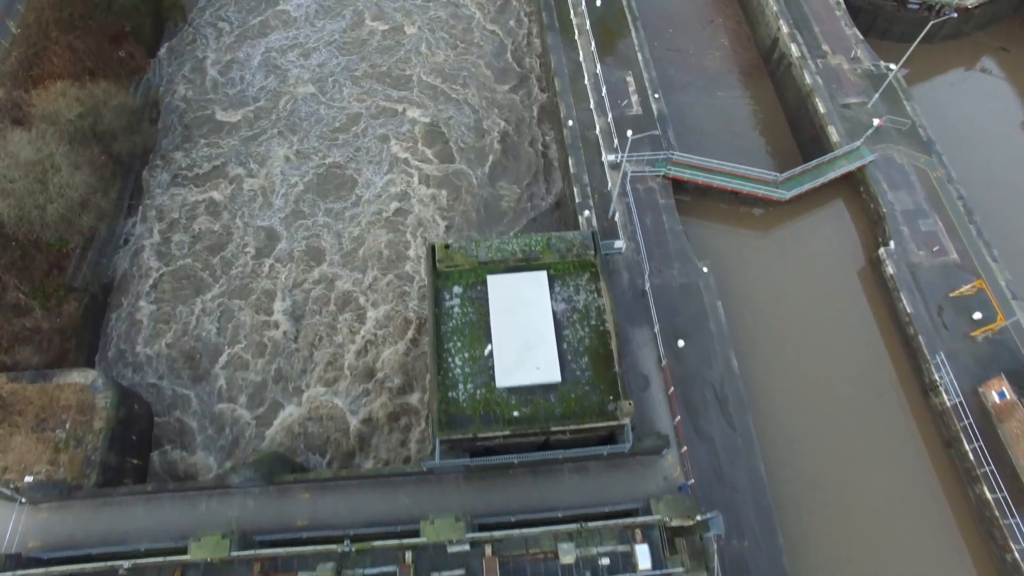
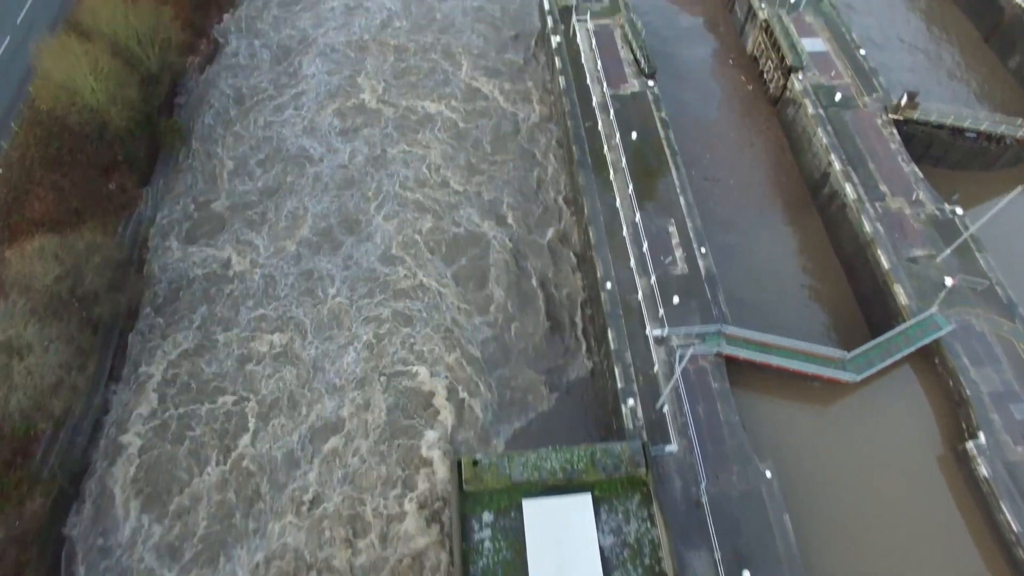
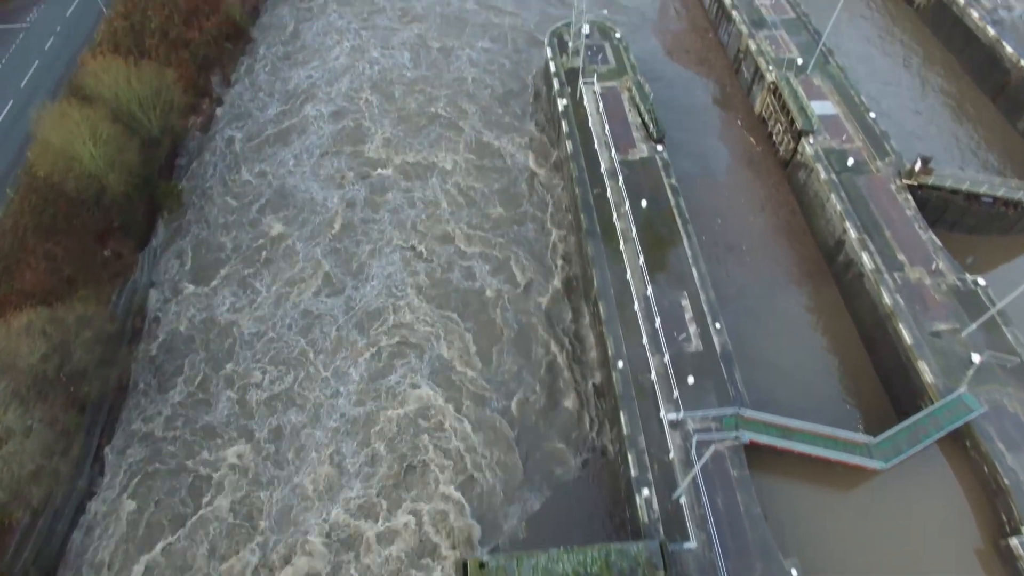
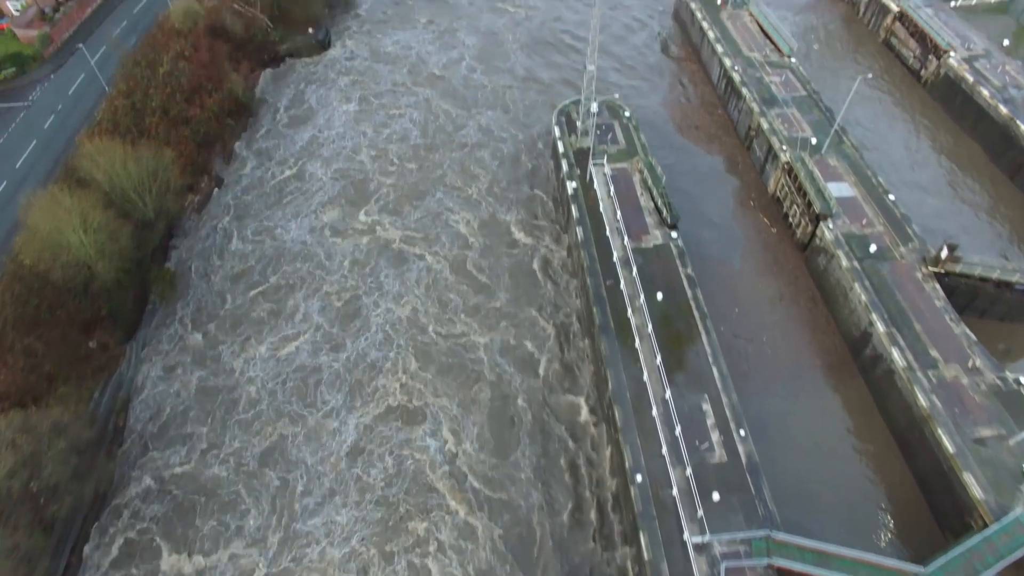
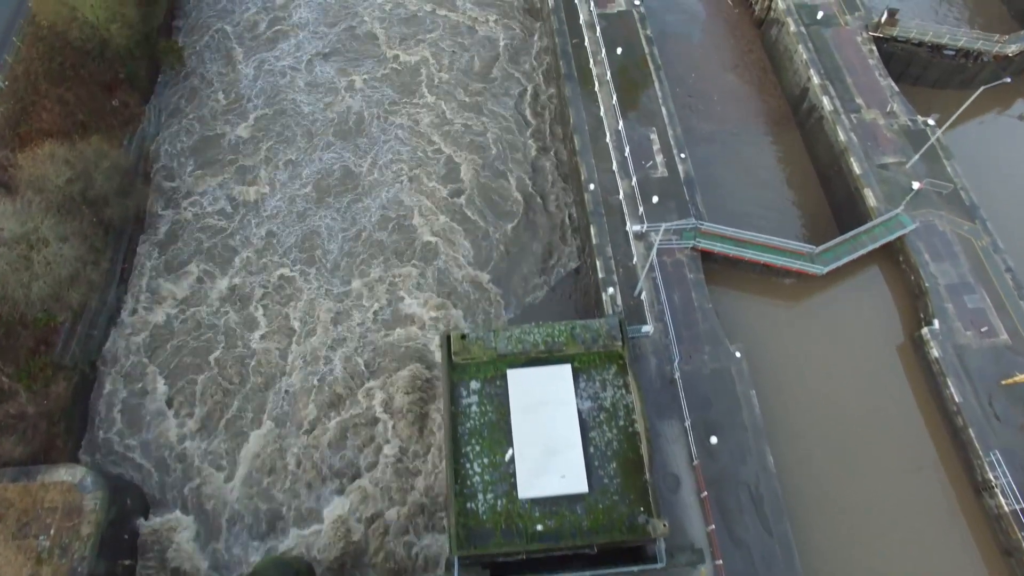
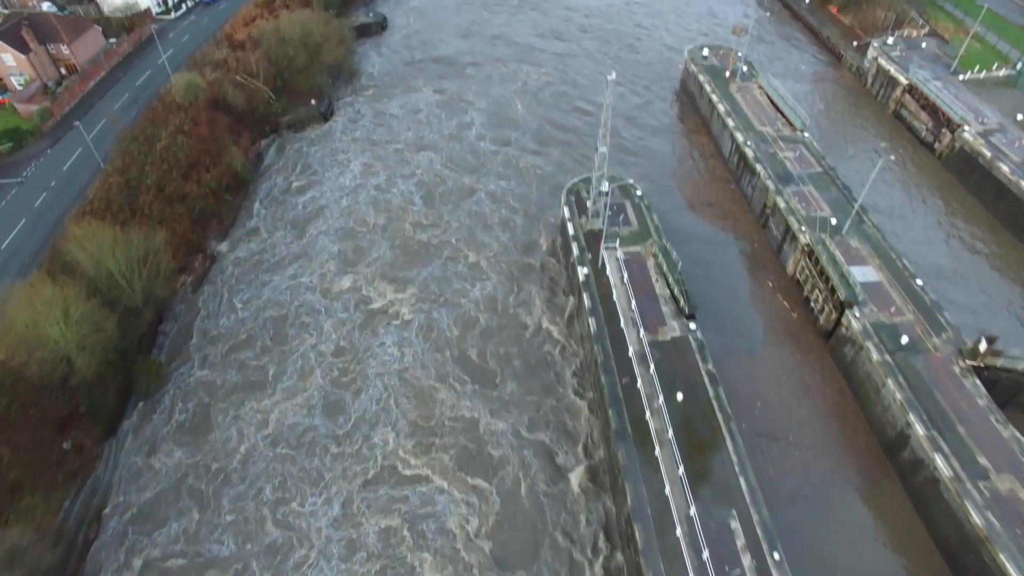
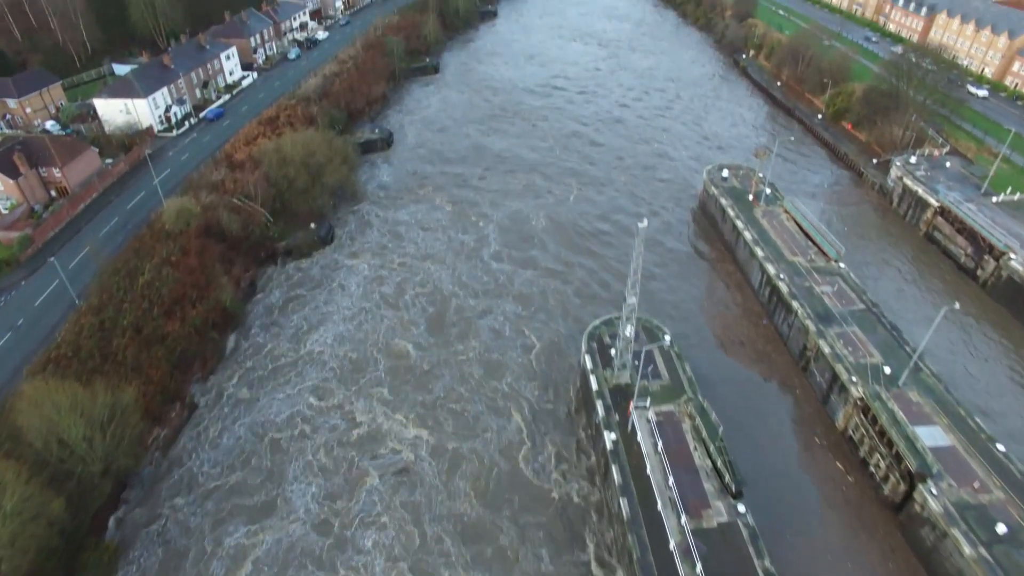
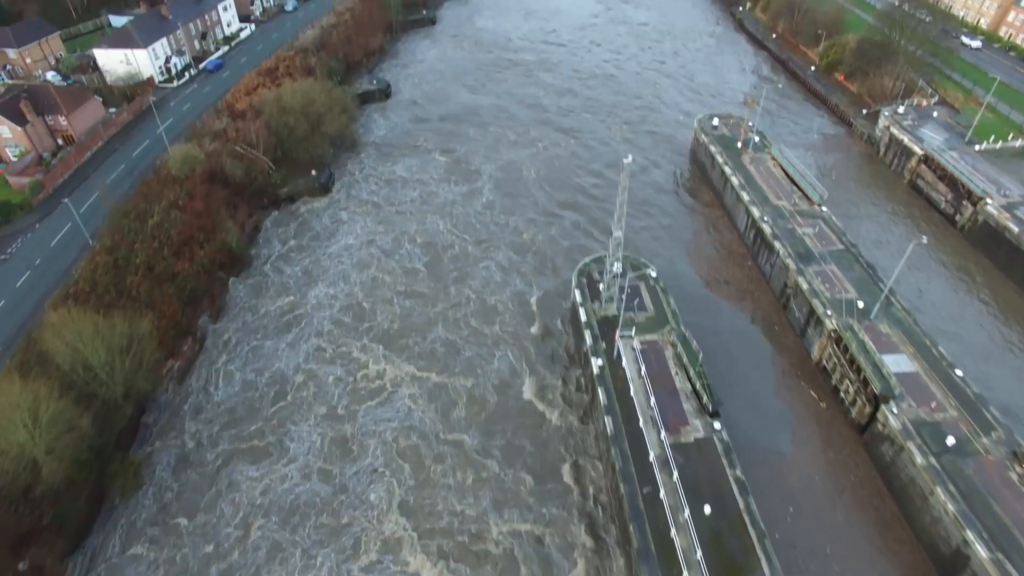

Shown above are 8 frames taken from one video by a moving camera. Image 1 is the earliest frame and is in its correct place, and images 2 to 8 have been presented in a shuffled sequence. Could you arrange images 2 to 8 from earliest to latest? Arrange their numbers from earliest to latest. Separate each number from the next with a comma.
5, 2, 3, 4, 6, 8, 7
